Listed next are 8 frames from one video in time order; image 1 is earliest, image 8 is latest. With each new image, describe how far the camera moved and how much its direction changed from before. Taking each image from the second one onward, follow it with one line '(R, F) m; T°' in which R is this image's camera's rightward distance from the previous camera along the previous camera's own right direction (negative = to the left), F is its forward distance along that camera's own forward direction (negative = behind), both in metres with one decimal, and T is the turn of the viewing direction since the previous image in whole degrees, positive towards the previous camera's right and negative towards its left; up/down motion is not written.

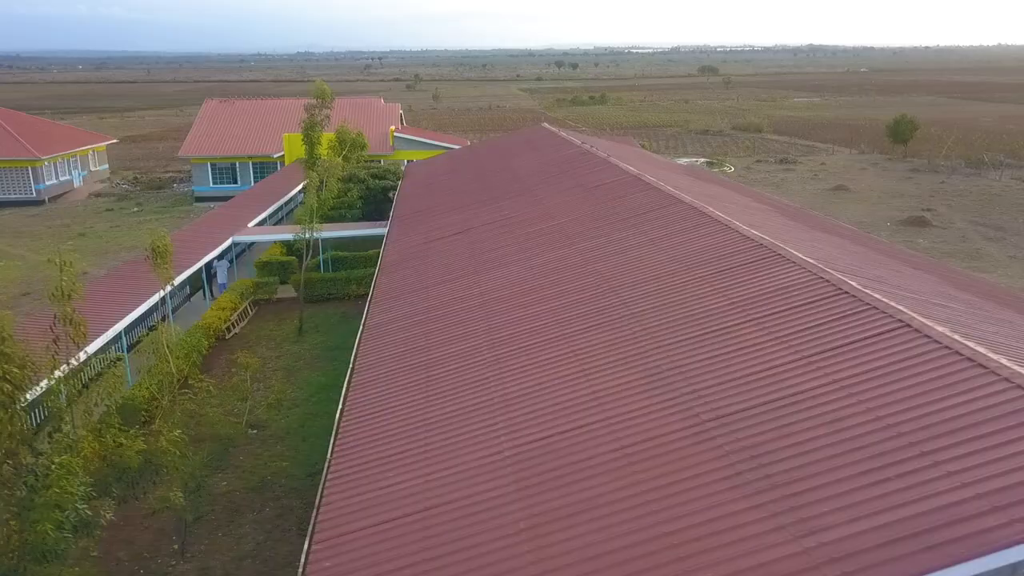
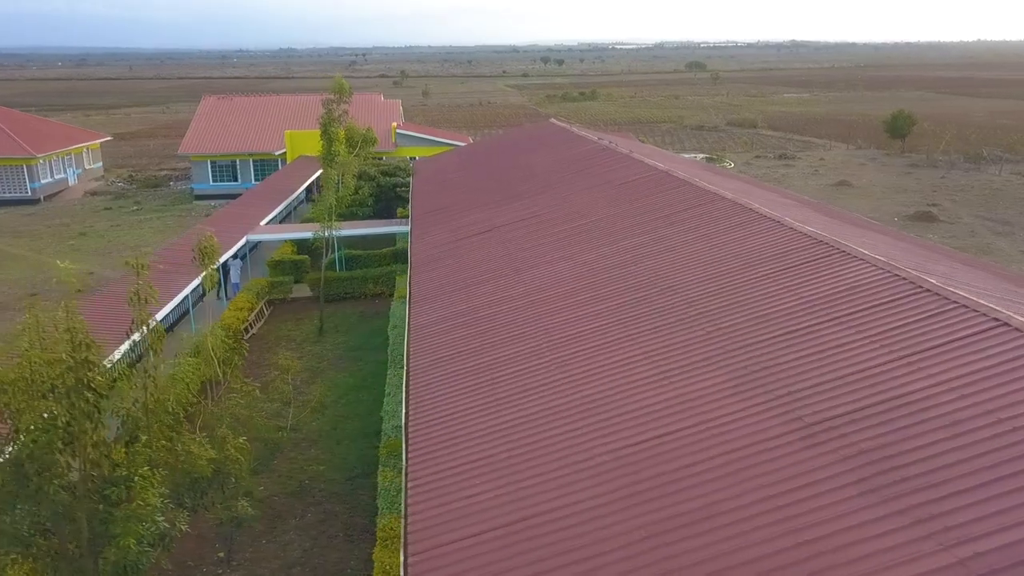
(-0.8, +0.2) m; +1°
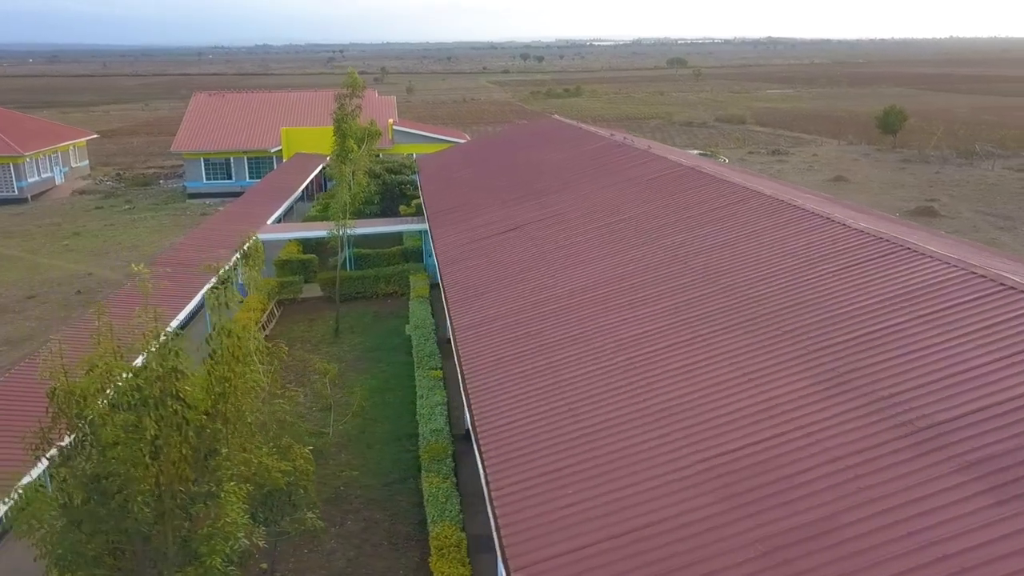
(-0.8, +0.3) m; +1°
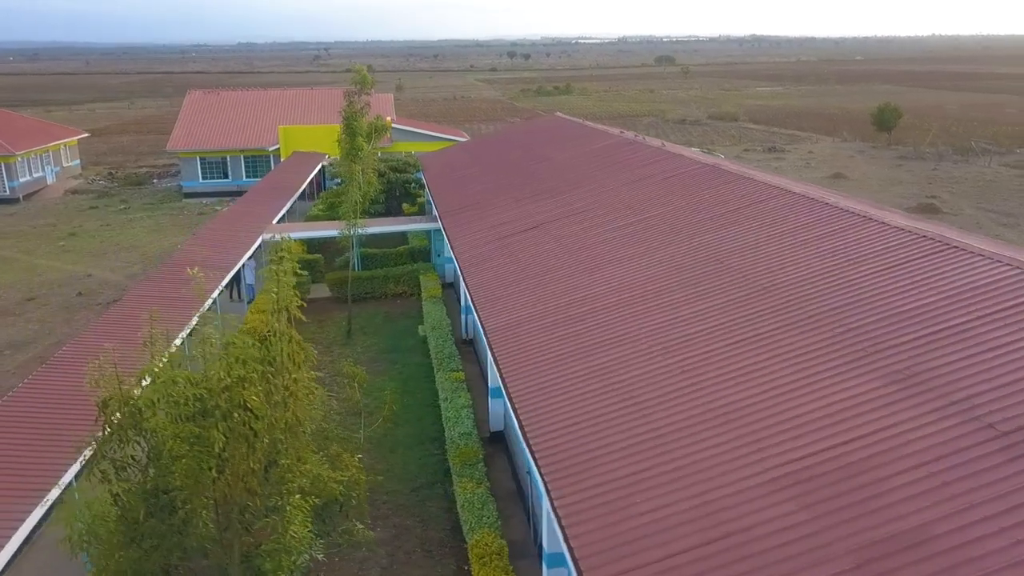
(-0.6, +0.2) m; +1°
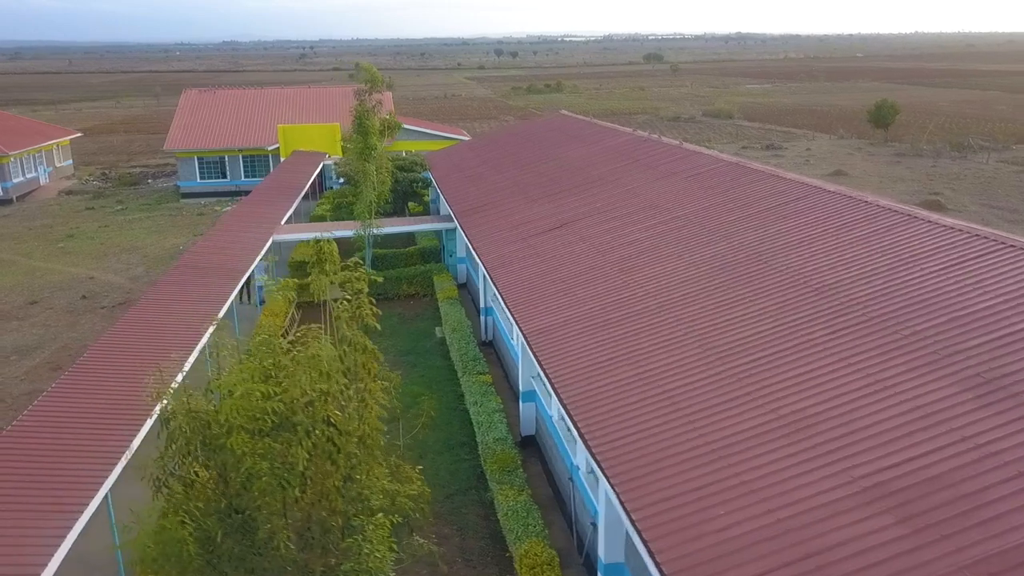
(-0.6, +0.2) m; +1°
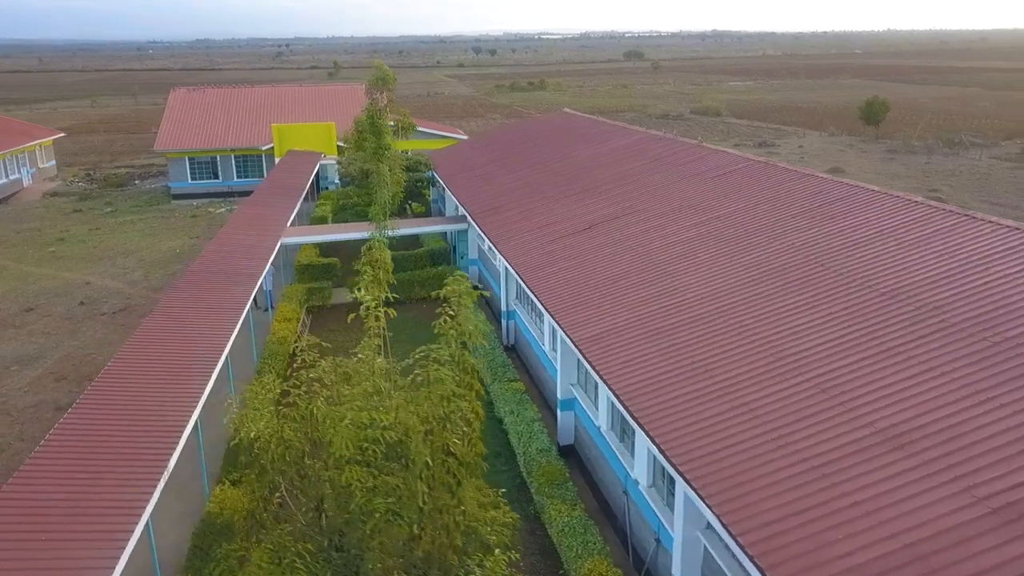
(-0.8, +0.4) m; +1°
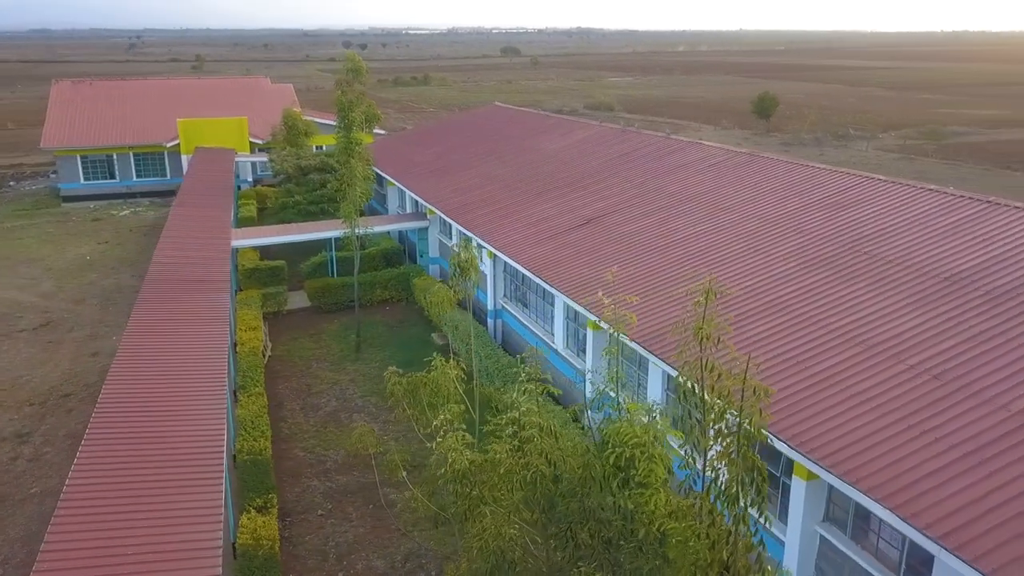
(-2.0, +0.6) m; +9°
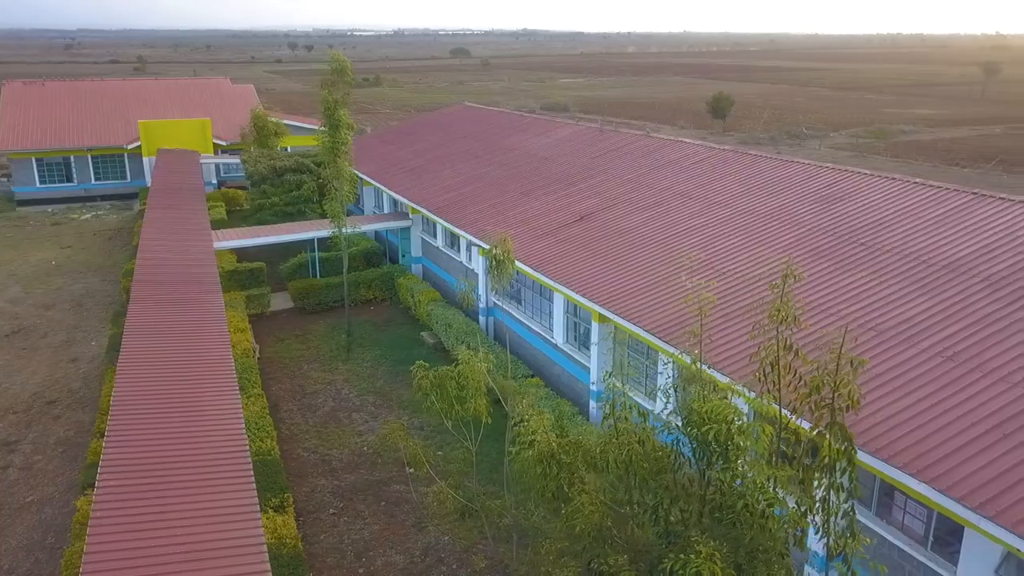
(-0.7, -0.1) m; +3°
